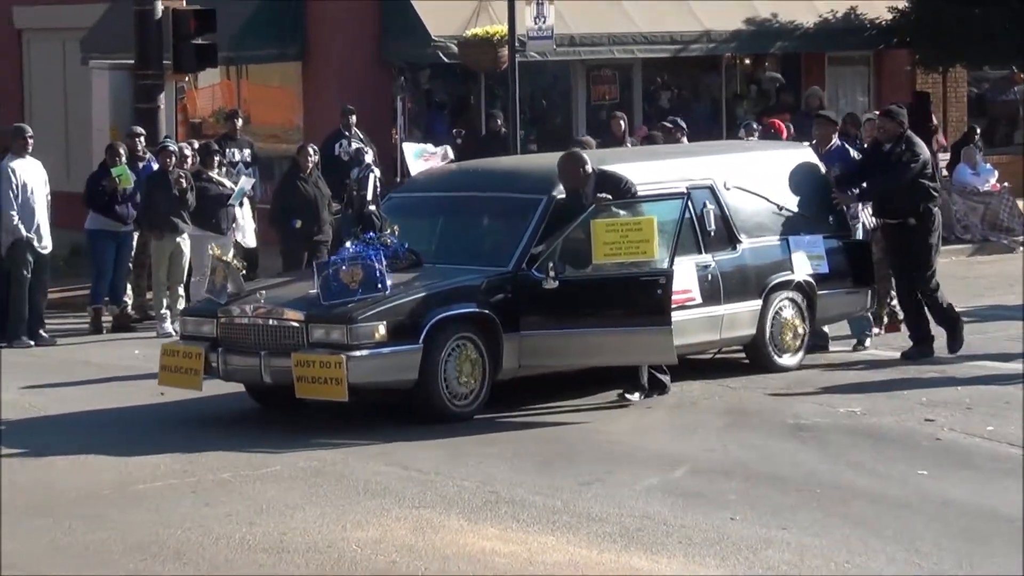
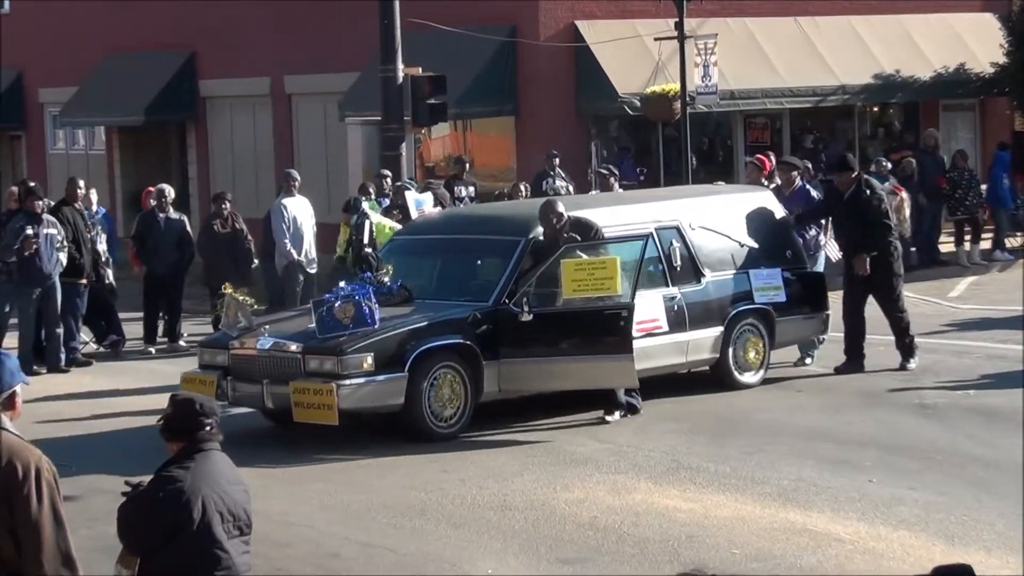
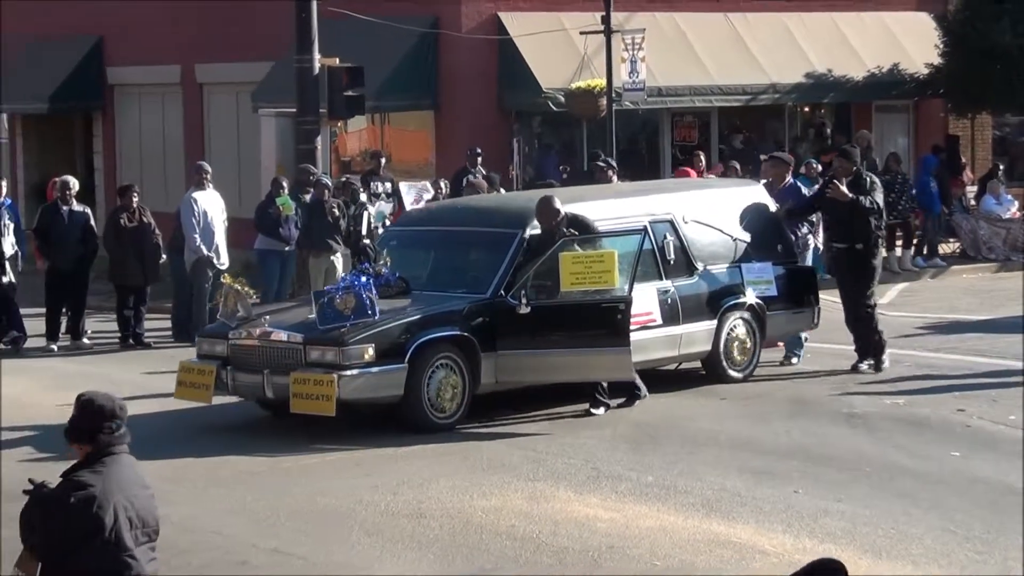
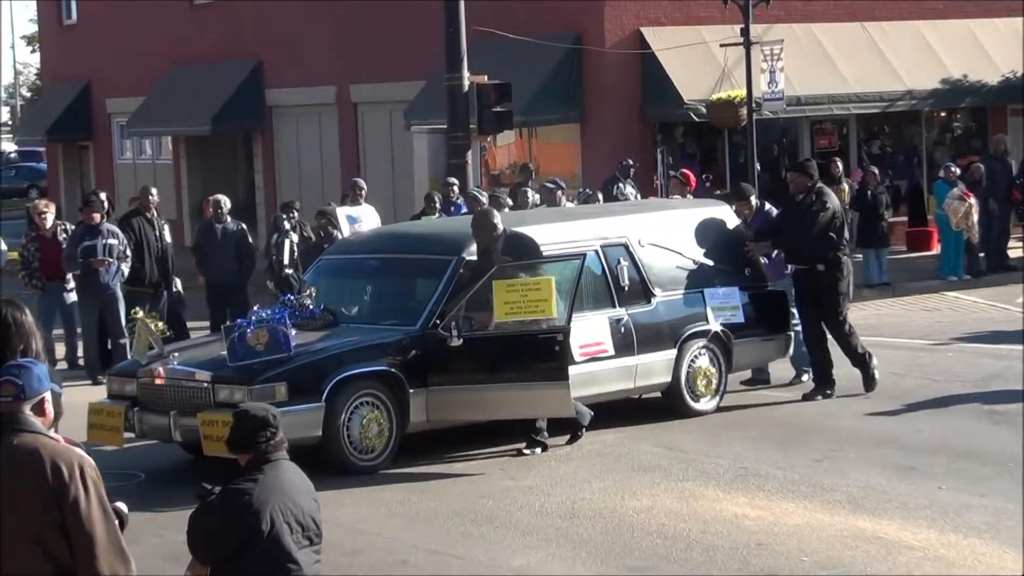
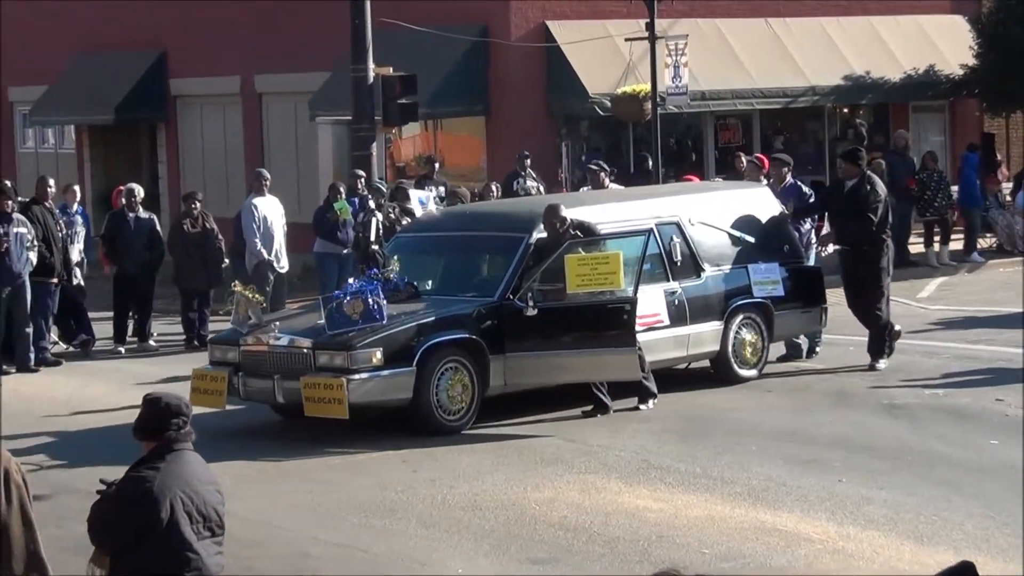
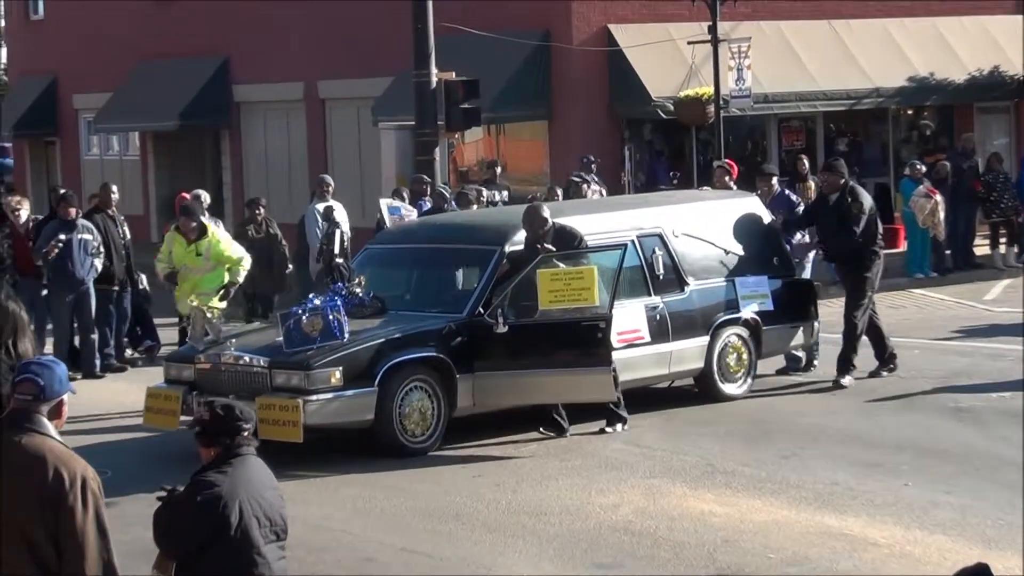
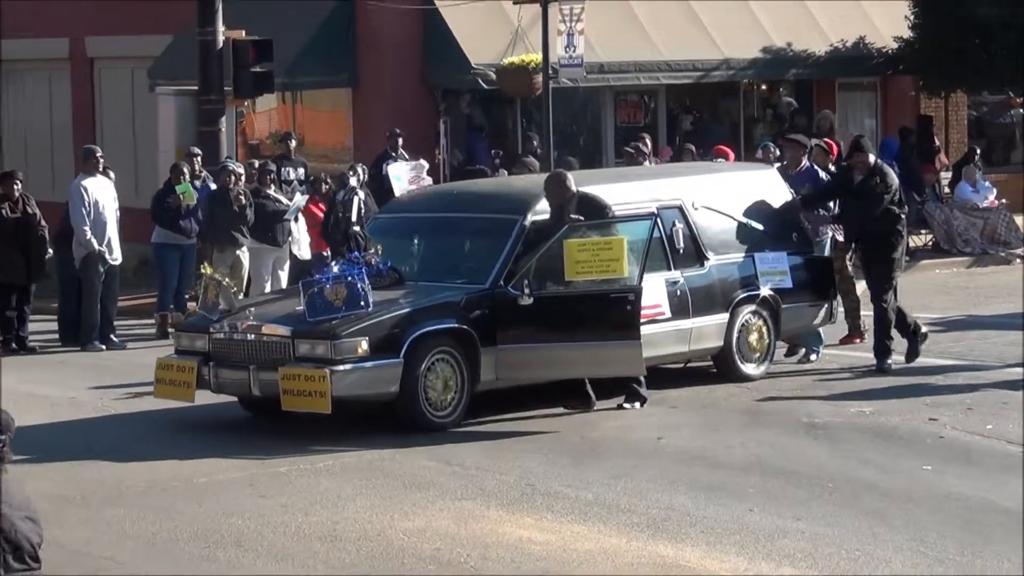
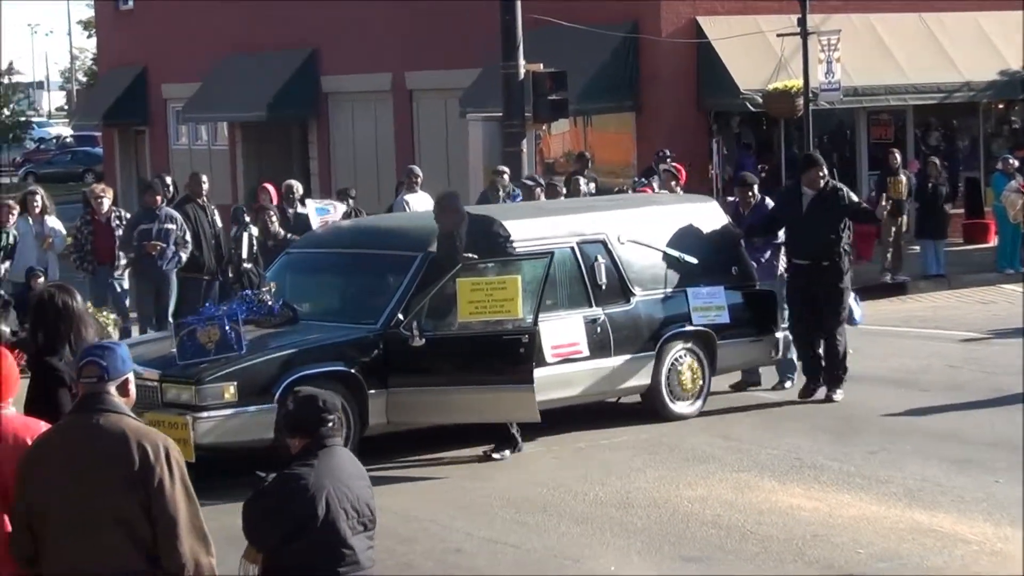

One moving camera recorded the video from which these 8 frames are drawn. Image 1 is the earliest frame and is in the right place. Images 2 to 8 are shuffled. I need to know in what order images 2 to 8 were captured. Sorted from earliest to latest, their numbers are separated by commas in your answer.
7, 3, 5, 2, 6, 4, 8
